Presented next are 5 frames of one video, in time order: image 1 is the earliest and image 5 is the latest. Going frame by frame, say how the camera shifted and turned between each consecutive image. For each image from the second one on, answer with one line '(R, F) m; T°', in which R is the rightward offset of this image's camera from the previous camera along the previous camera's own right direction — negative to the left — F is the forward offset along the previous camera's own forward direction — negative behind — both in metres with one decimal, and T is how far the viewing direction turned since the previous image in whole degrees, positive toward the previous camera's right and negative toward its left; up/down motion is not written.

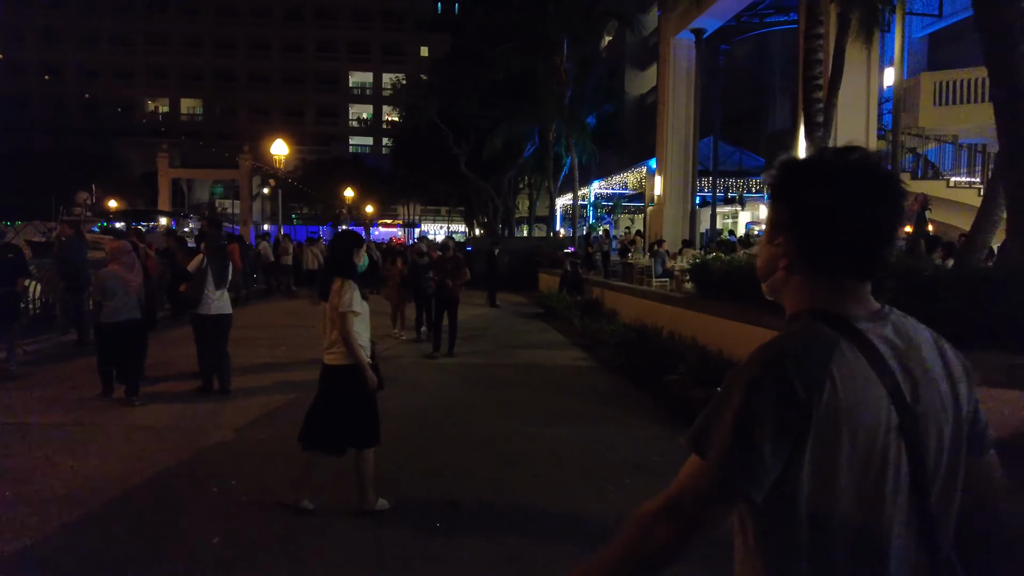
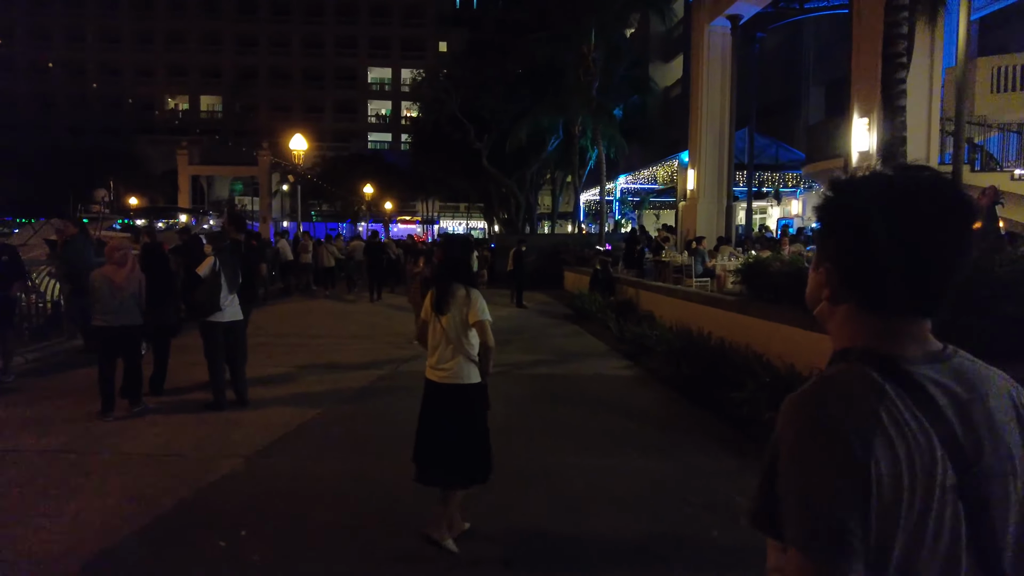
(-0.3, +0.9) m; -1°
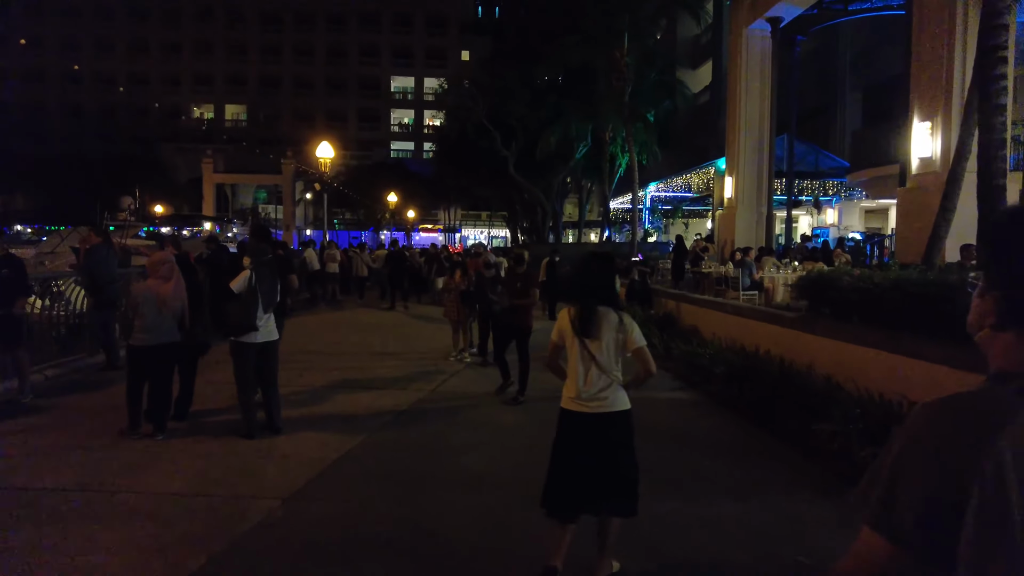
(-0.4, +0.7) m; -2°
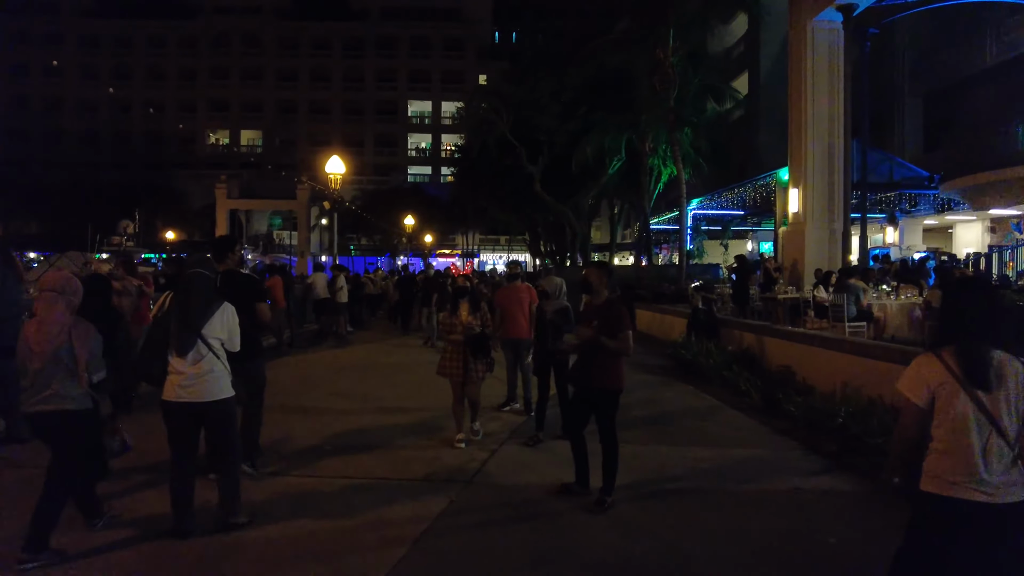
(-0.5, +2.9) m; -1°
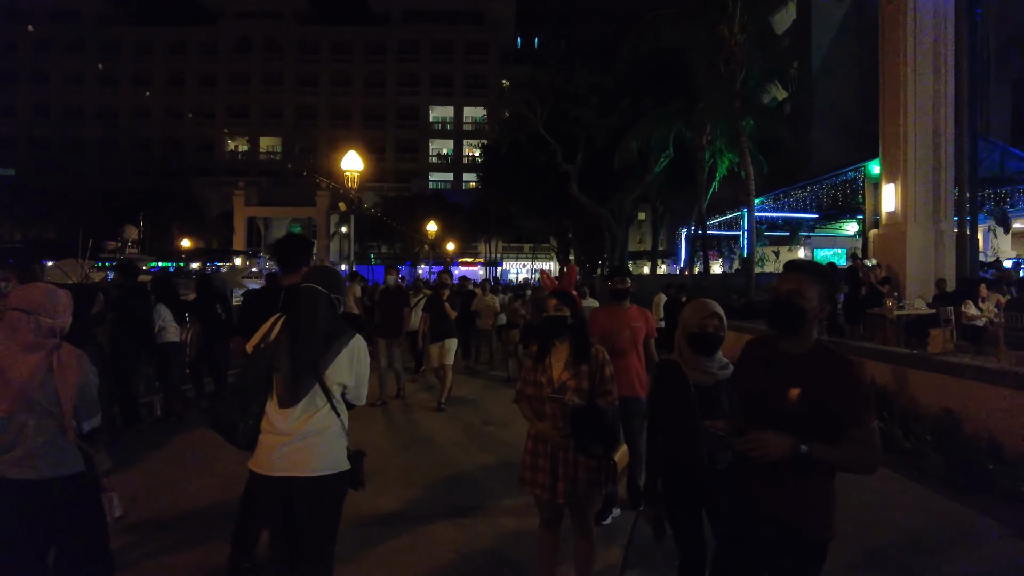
(-0.6, +3.0) m; -2°
